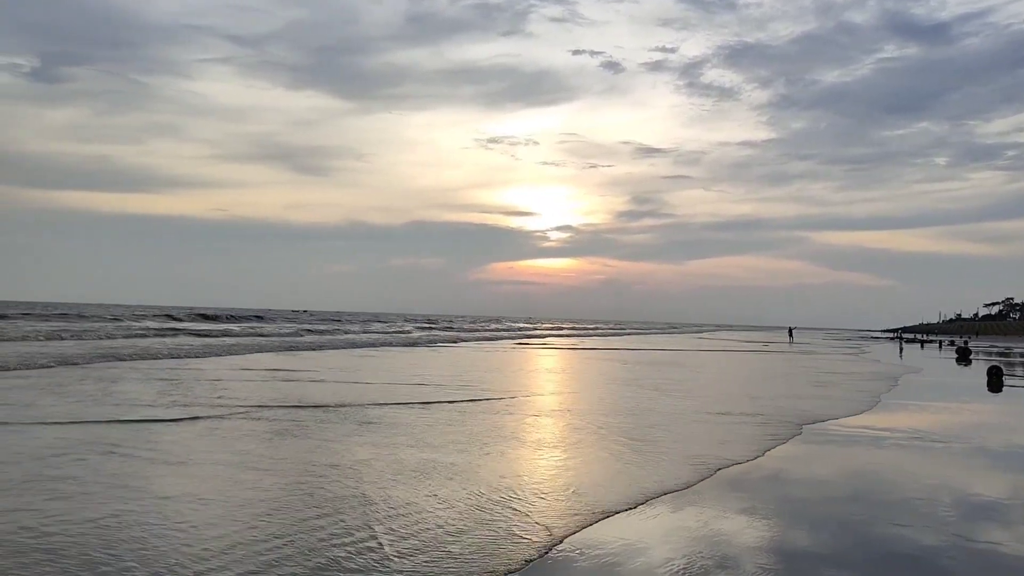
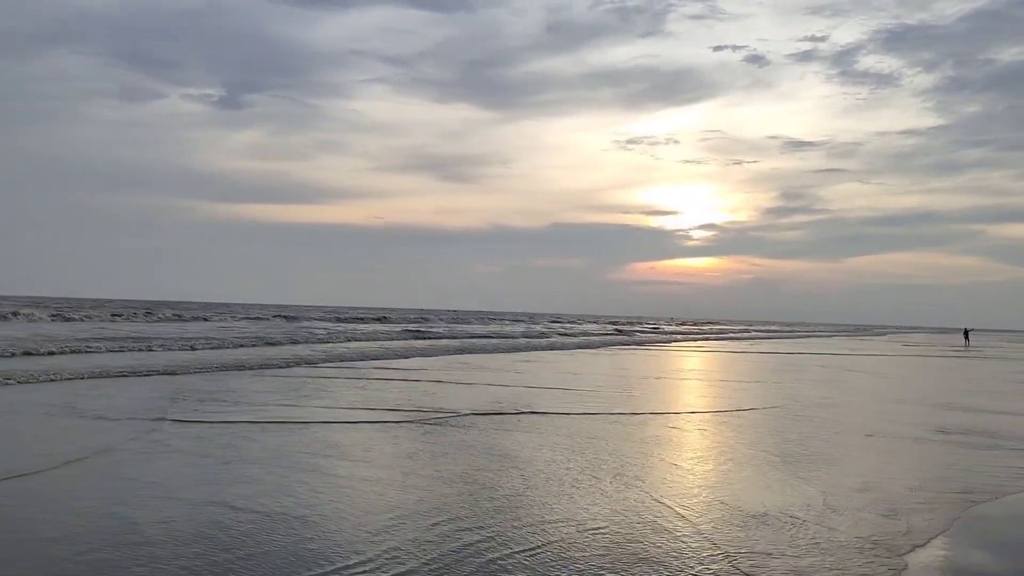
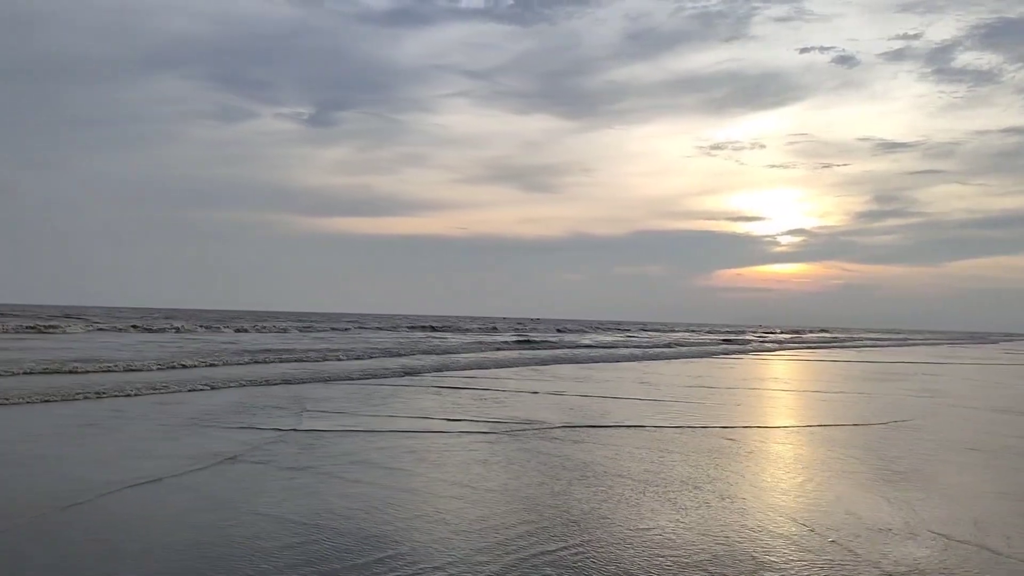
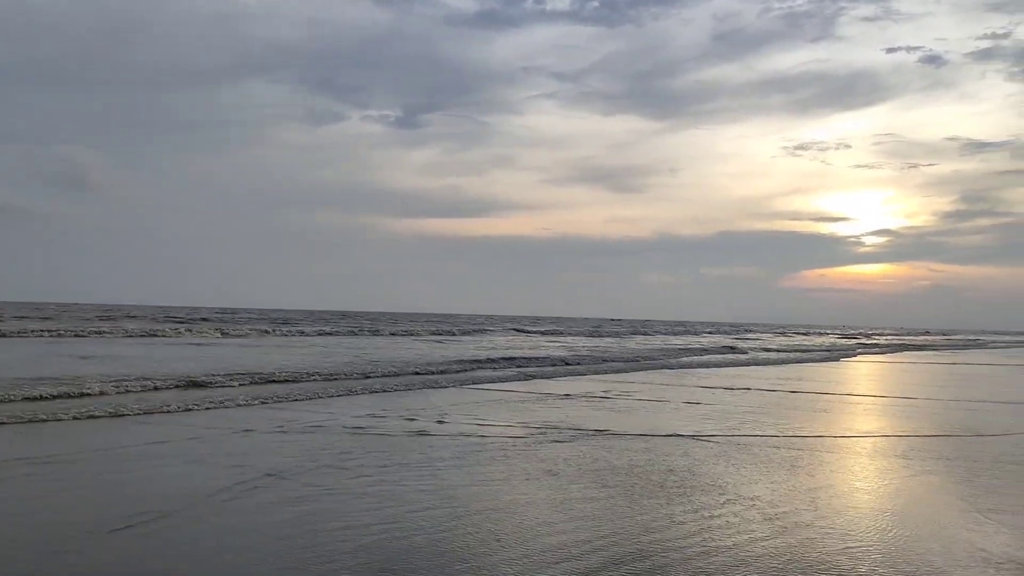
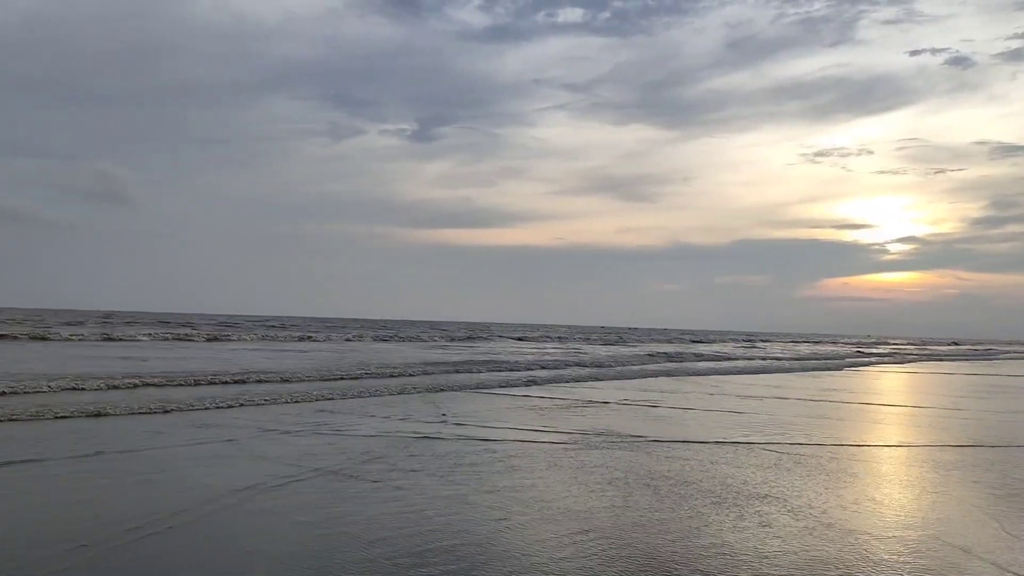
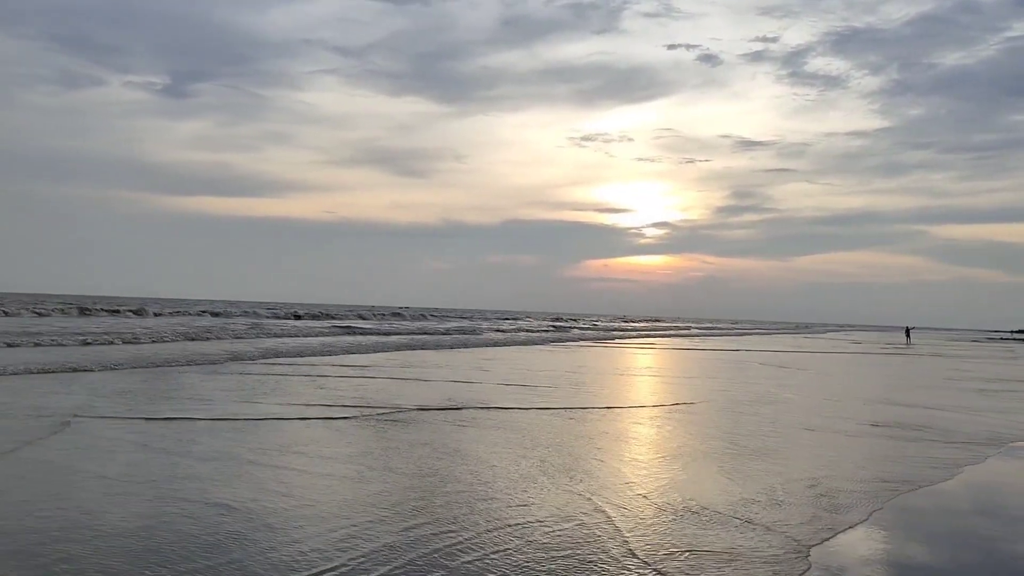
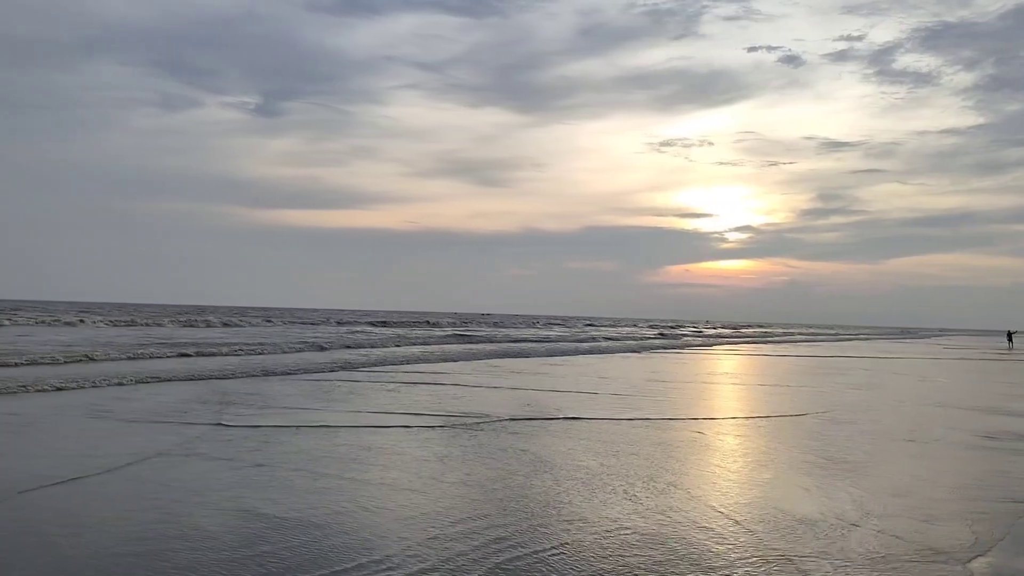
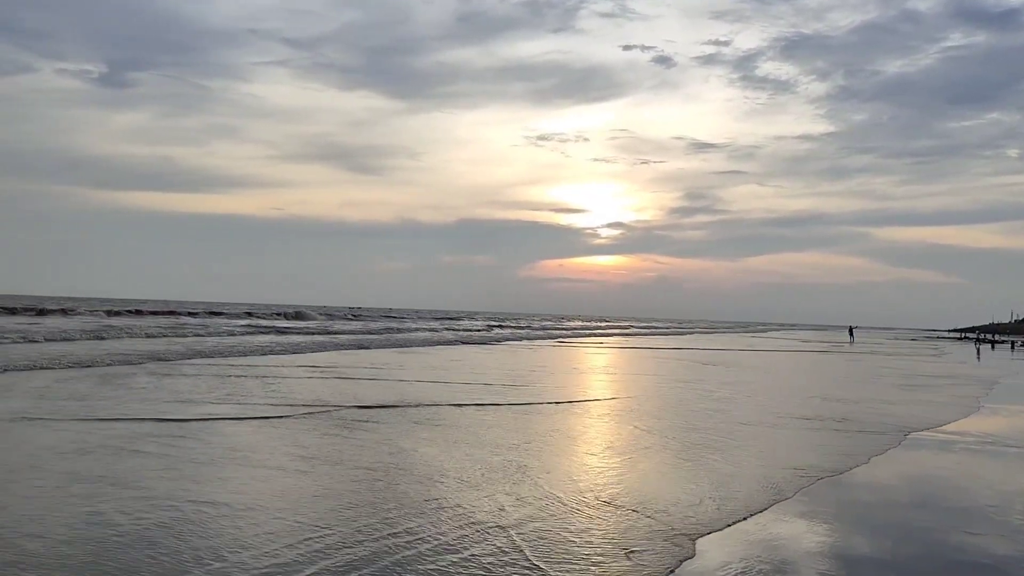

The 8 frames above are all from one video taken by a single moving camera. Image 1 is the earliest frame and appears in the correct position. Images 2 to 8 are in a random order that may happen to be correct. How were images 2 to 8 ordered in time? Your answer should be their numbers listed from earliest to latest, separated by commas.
8, 6, 2, 7, 3, 5, 4
